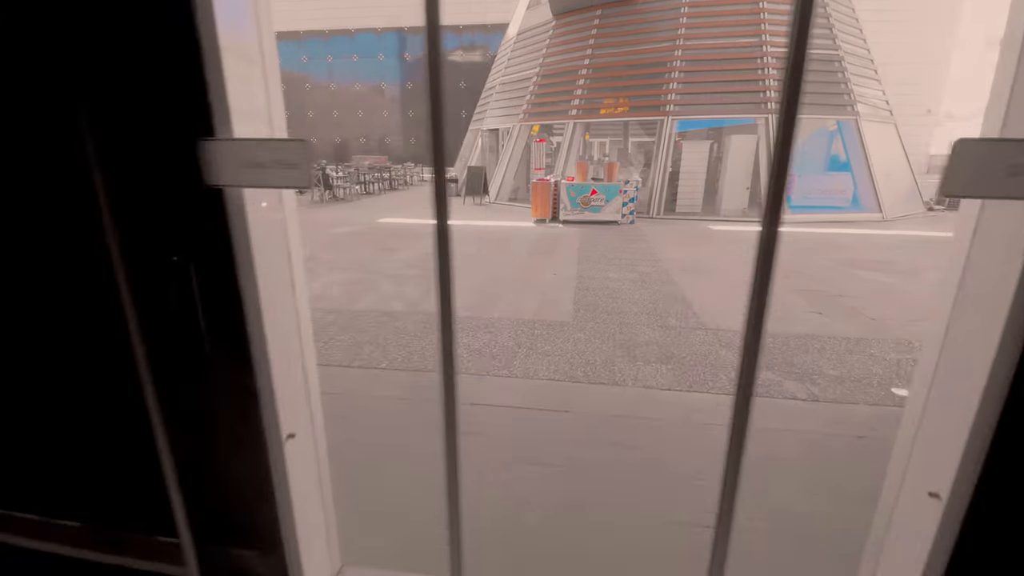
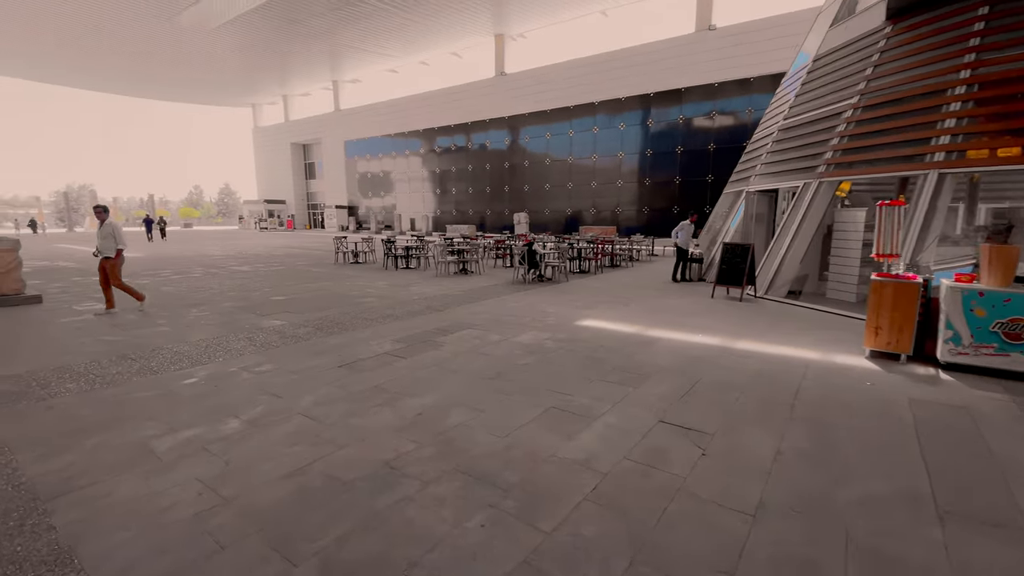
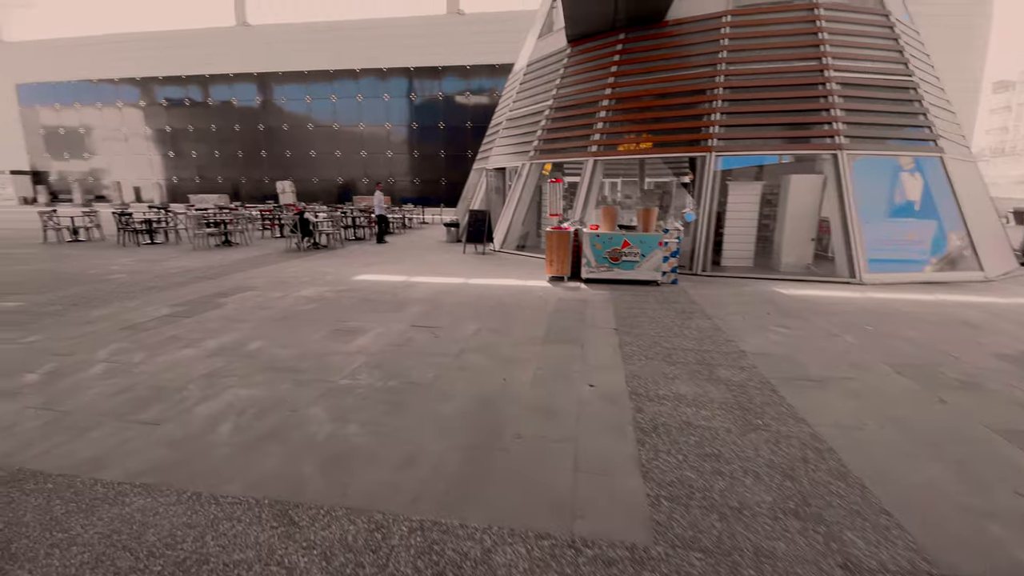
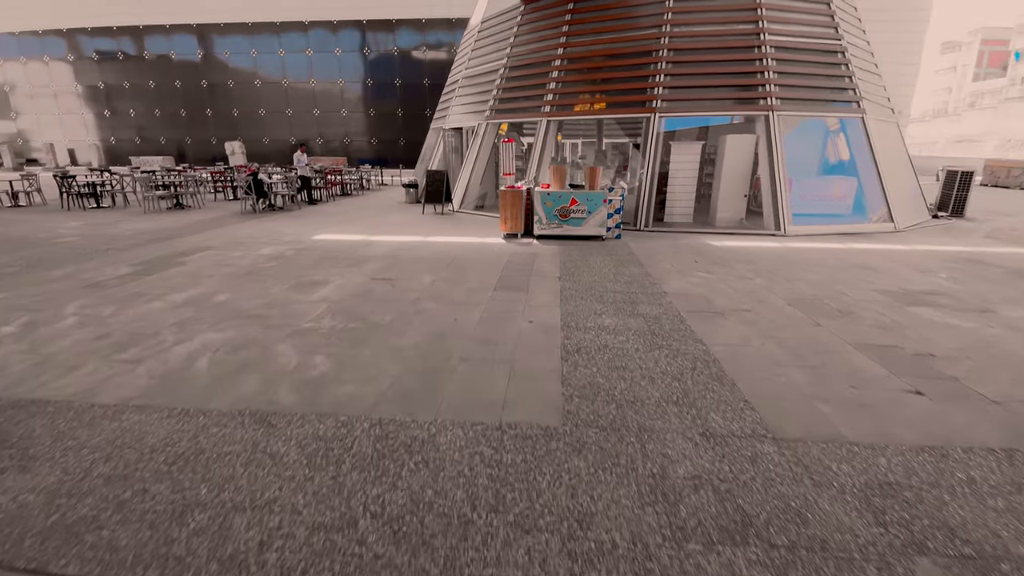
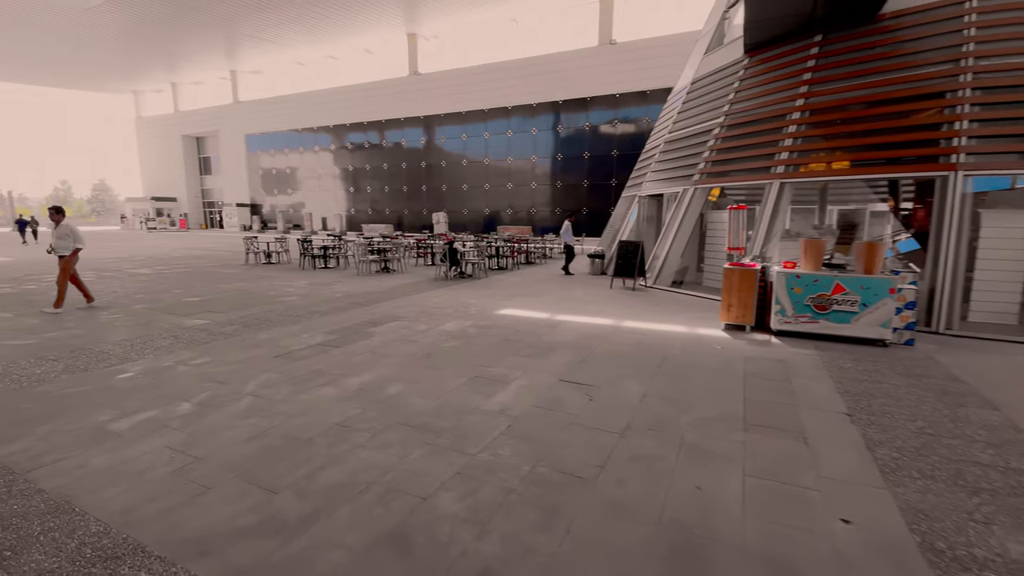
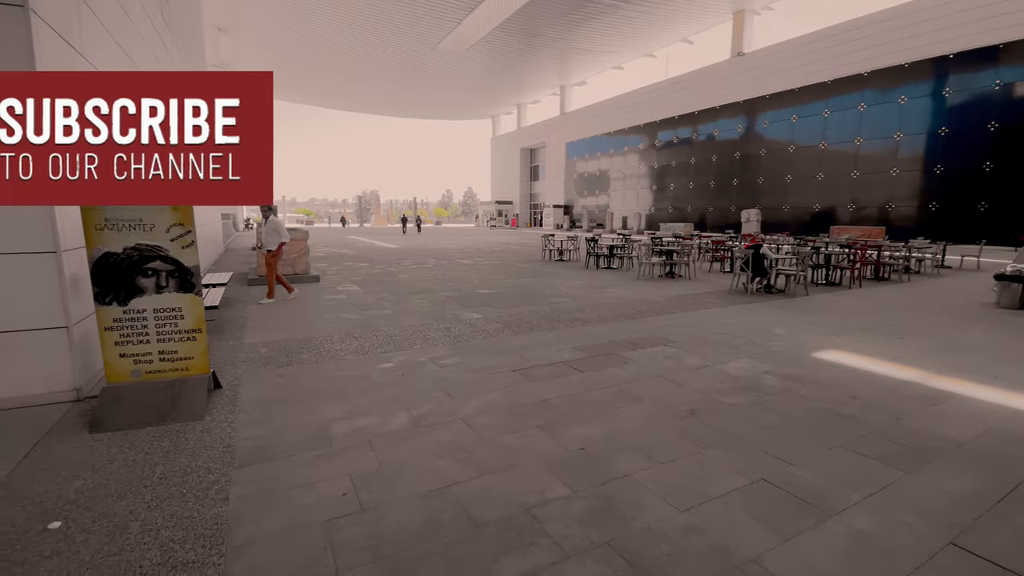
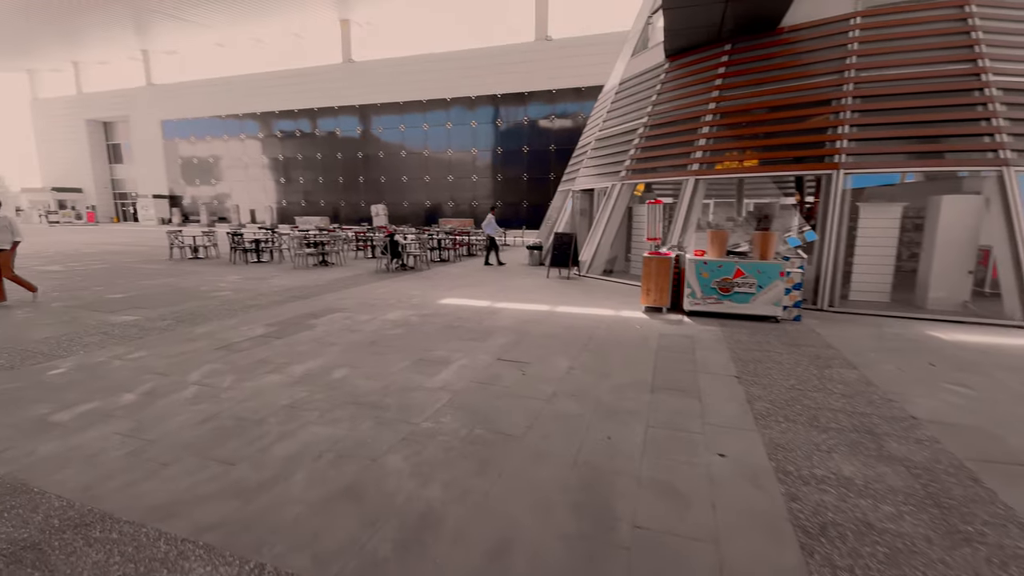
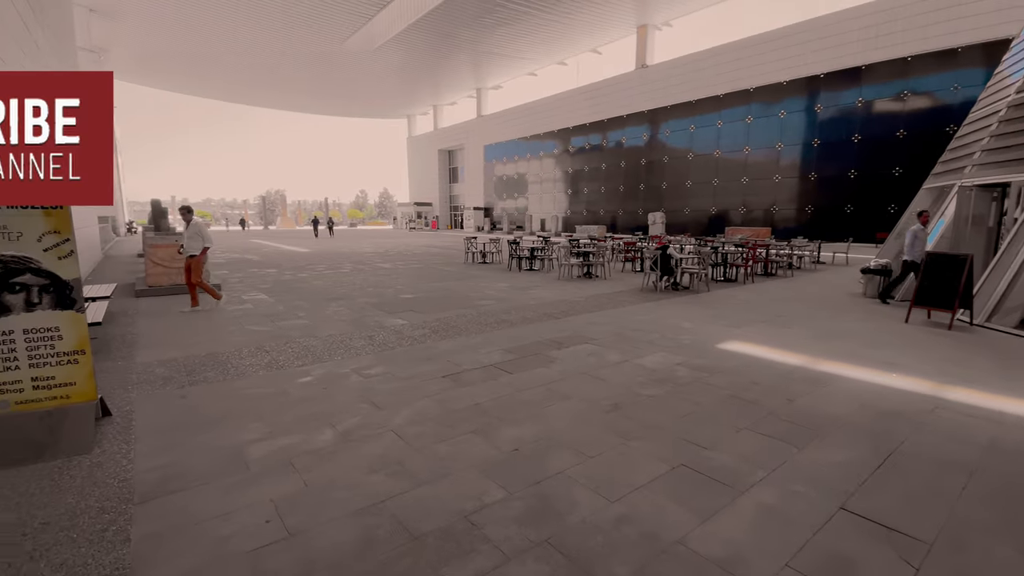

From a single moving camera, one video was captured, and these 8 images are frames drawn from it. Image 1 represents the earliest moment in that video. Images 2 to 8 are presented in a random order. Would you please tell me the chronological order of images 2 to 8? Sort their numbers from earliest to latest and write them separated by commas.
4, 3, 7, 5, 2, 8, 6
